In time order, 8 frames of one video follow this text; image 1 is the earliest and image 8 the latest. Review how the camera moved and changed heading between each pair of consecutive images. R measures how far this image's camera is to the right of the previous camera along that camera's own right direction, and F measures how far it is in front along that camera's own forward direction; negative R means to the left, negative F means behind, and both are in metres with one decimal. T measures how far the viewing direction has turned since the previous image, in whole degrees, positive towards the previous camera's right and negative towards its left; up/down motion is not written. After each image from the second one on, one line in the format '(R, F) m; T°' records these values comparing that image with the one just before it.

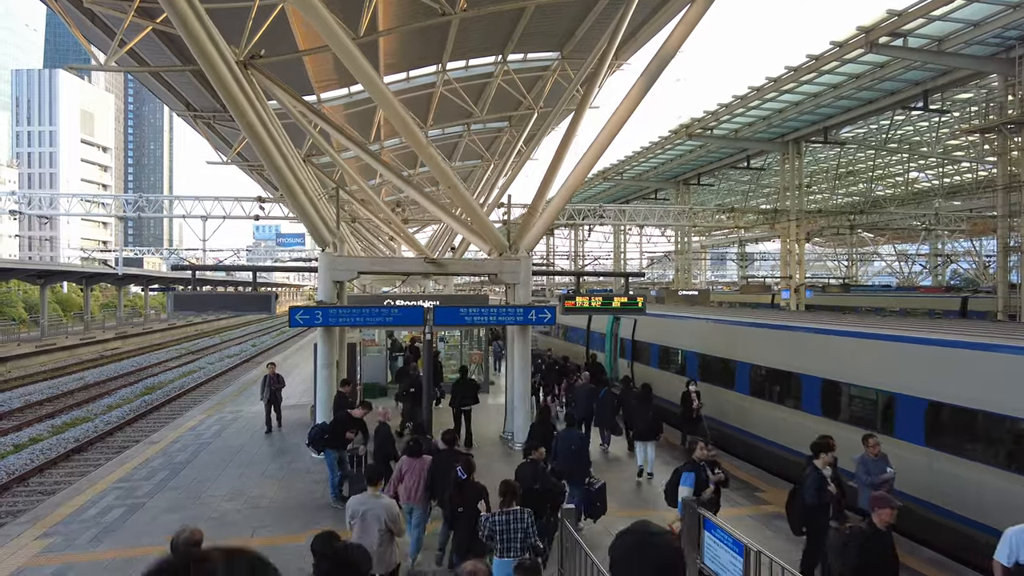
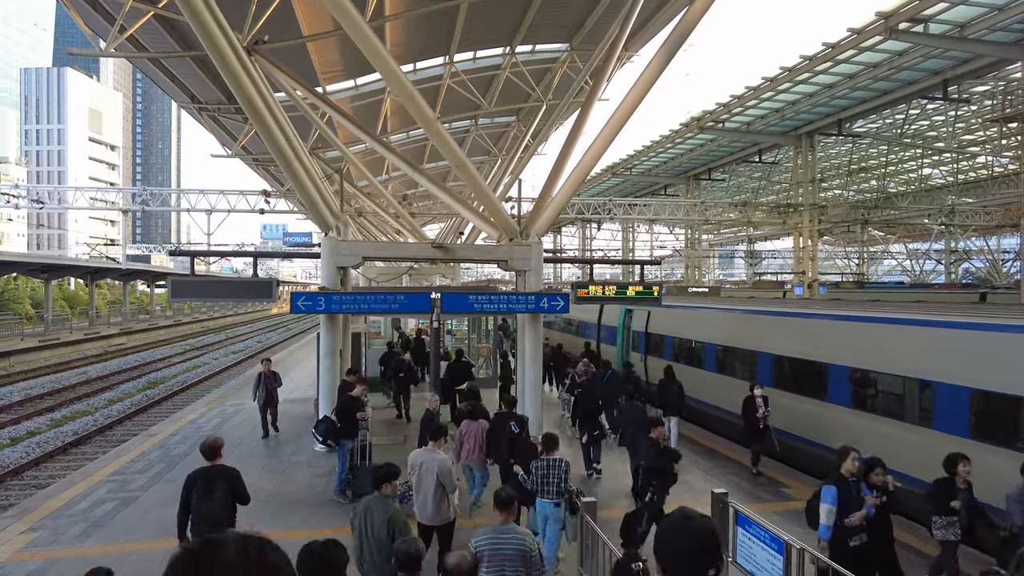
(-0.1, +0.4) m; -1°
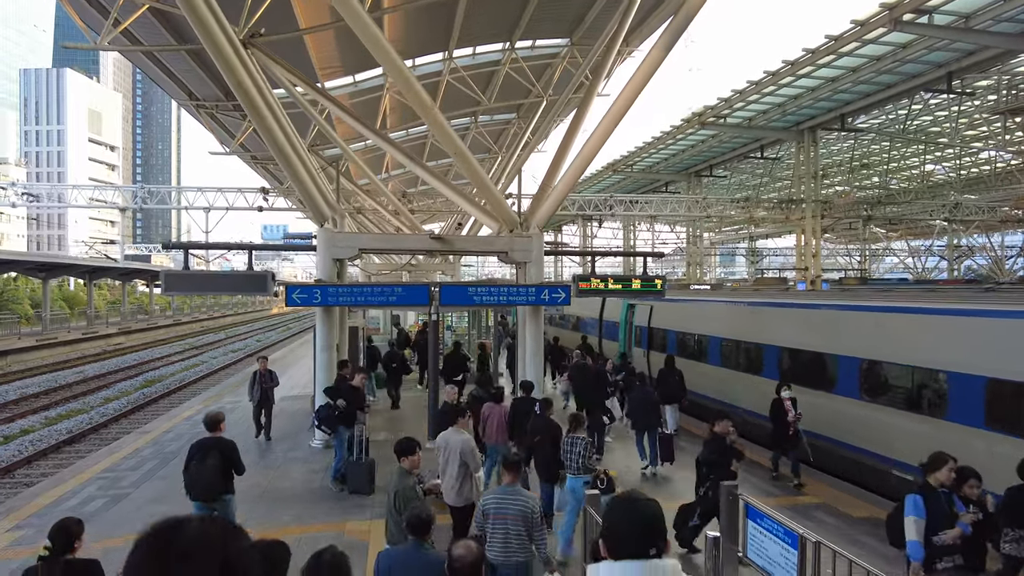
(0.0, +0.2) m; 0°
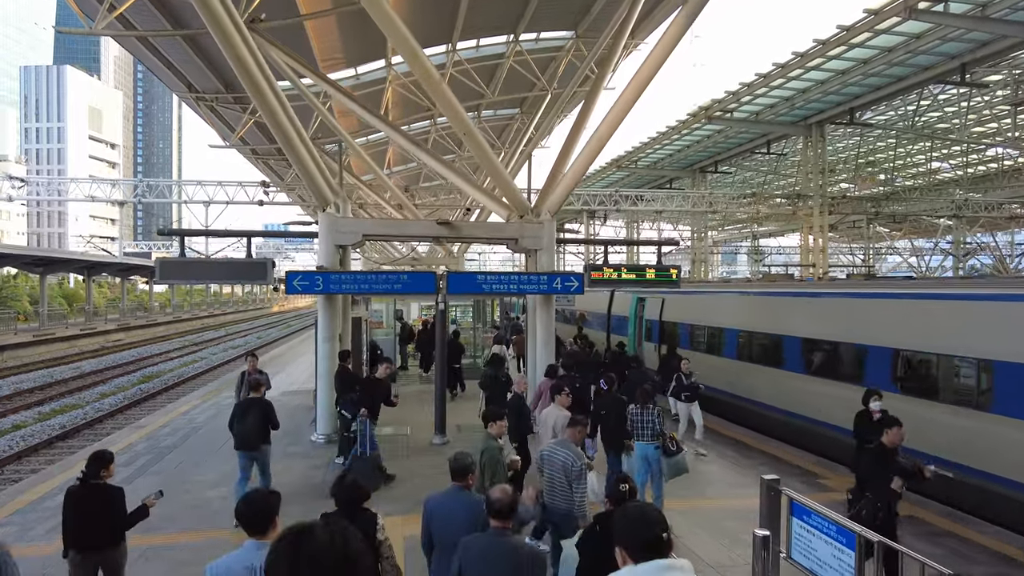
(-0.1, +0.4) m; 0°
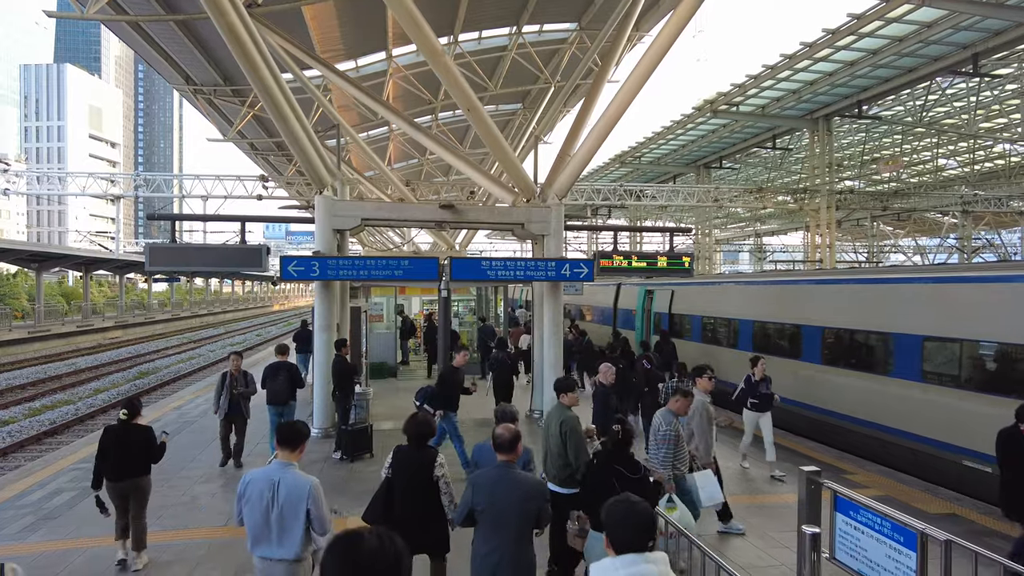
(-0.1, +0.4) m; 0°
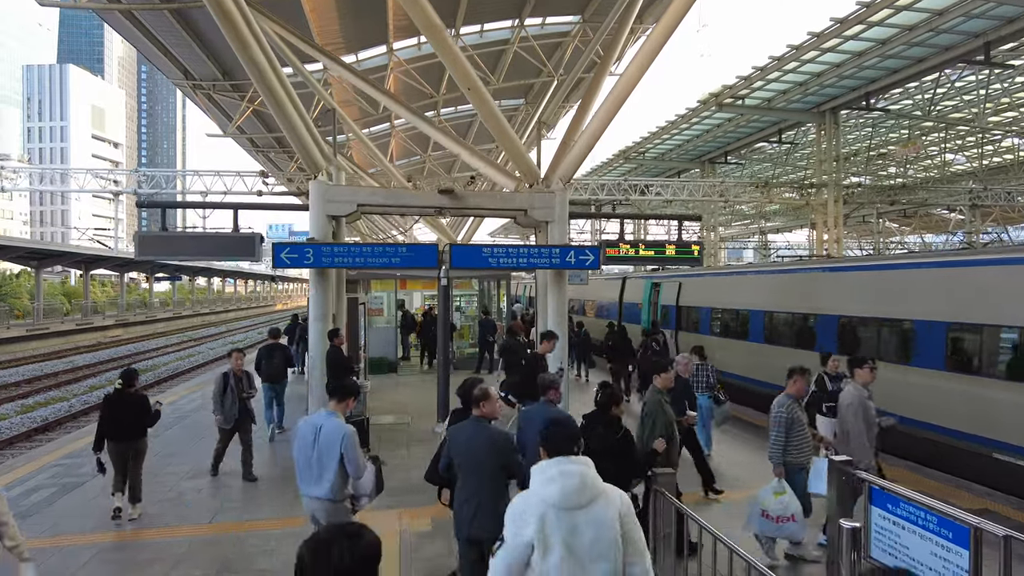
(0.0, +0.3) m; 0°
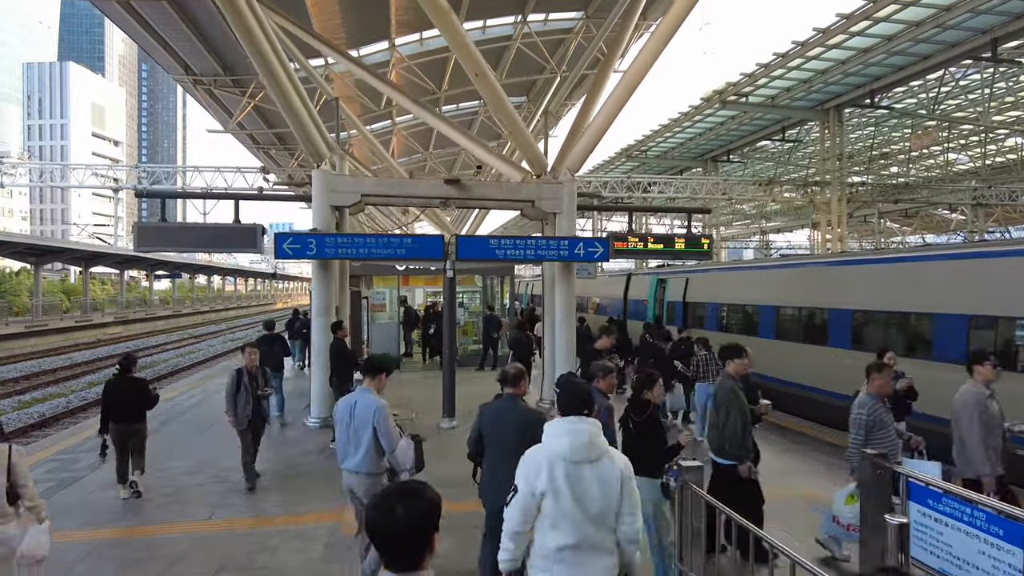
(-0.1, +0.2) m; 0°
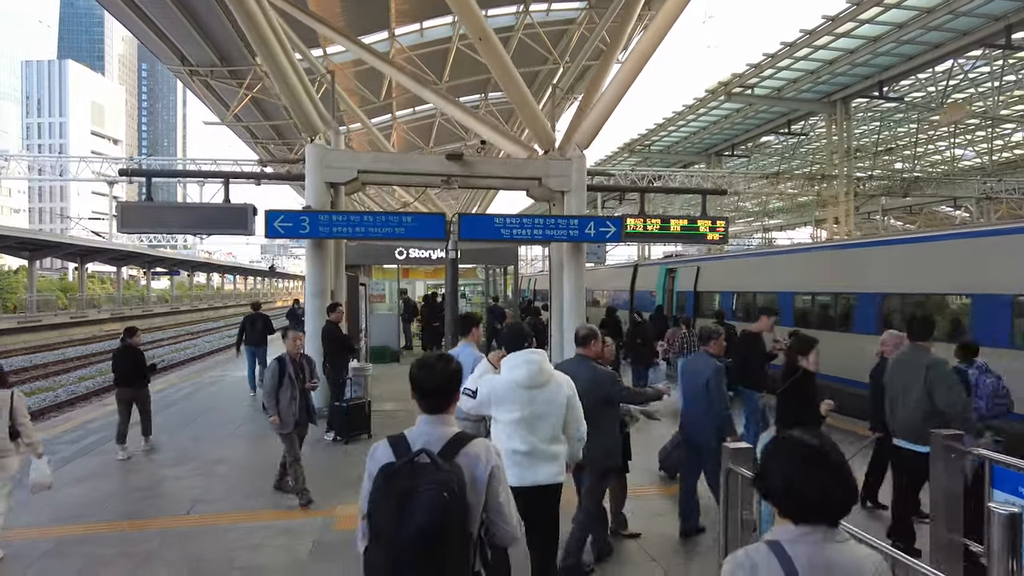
(-0.1, +0.5) m; 0°
